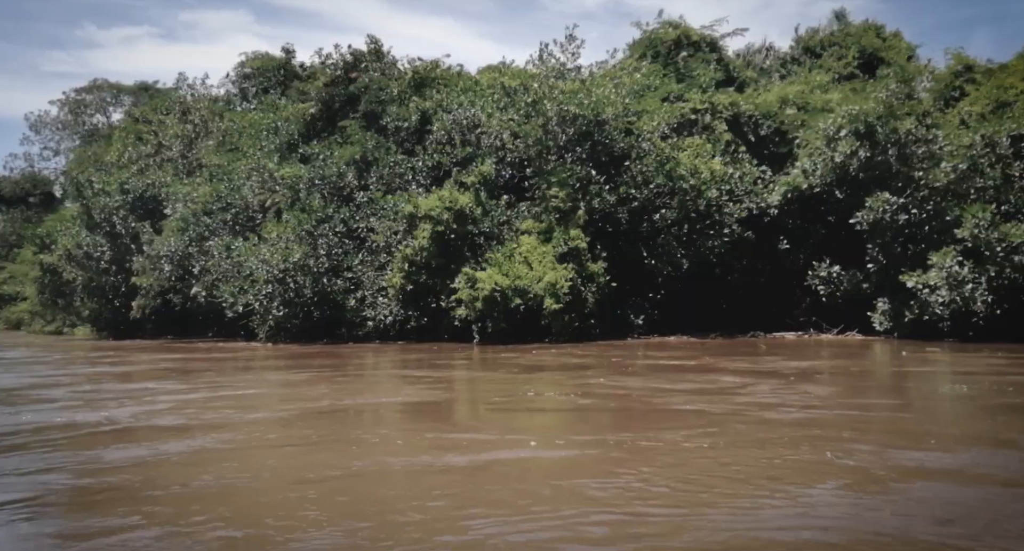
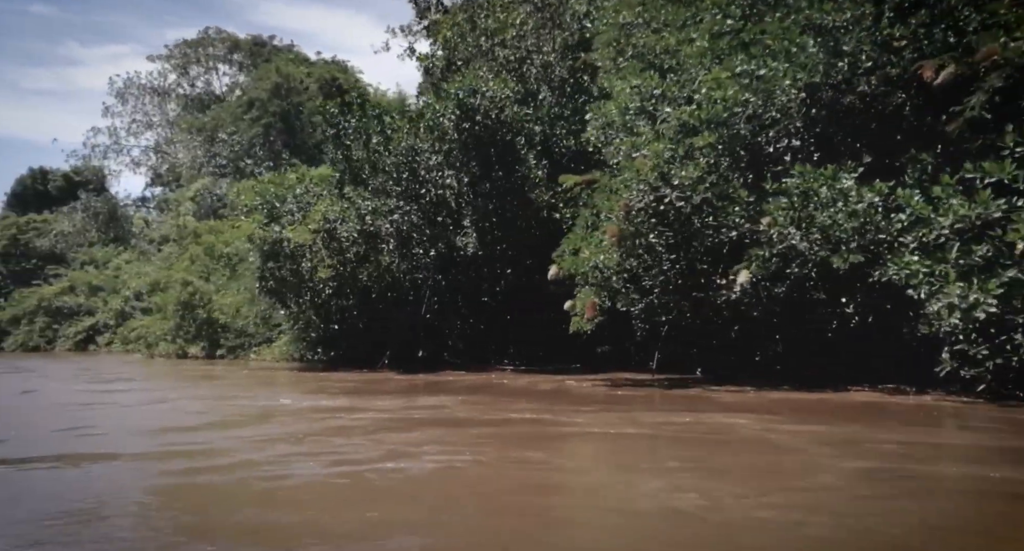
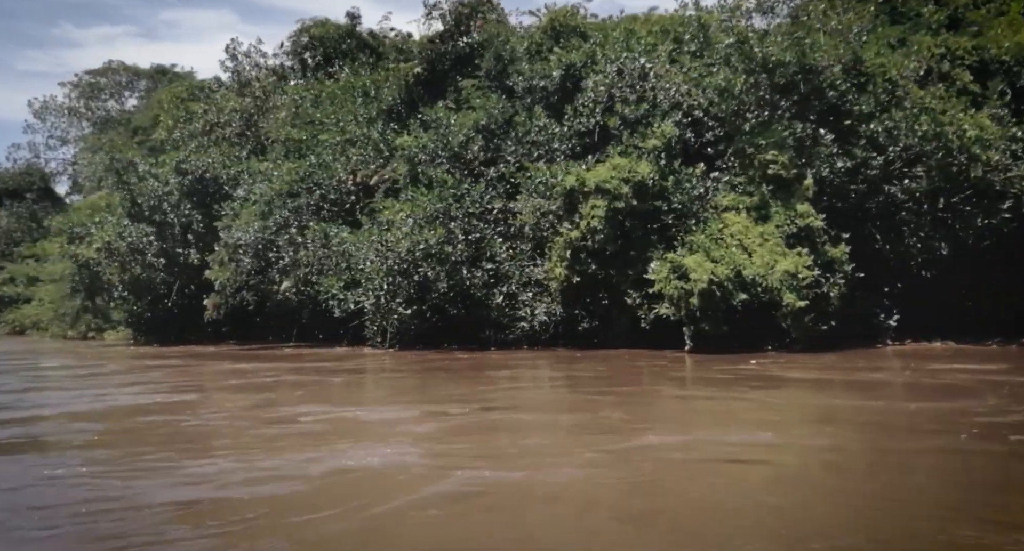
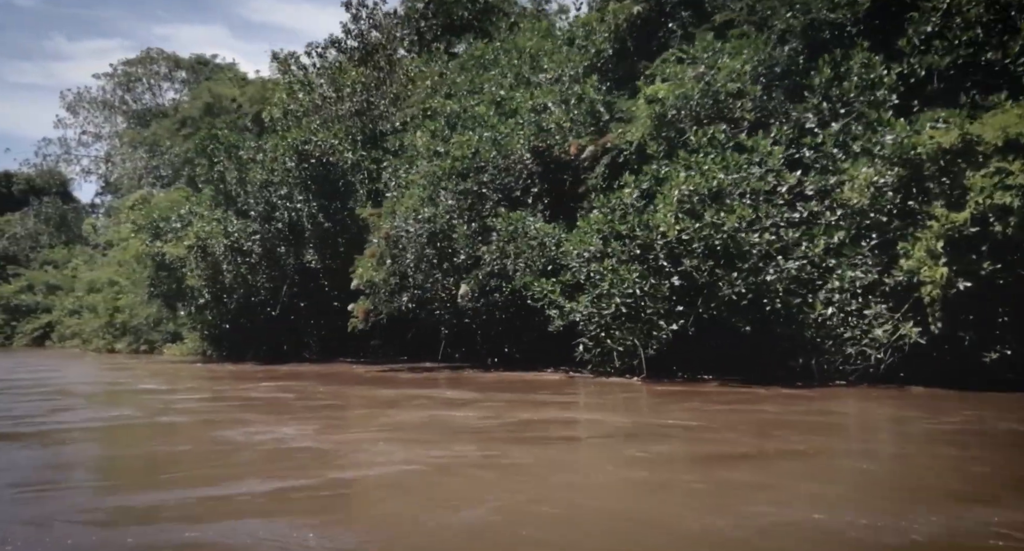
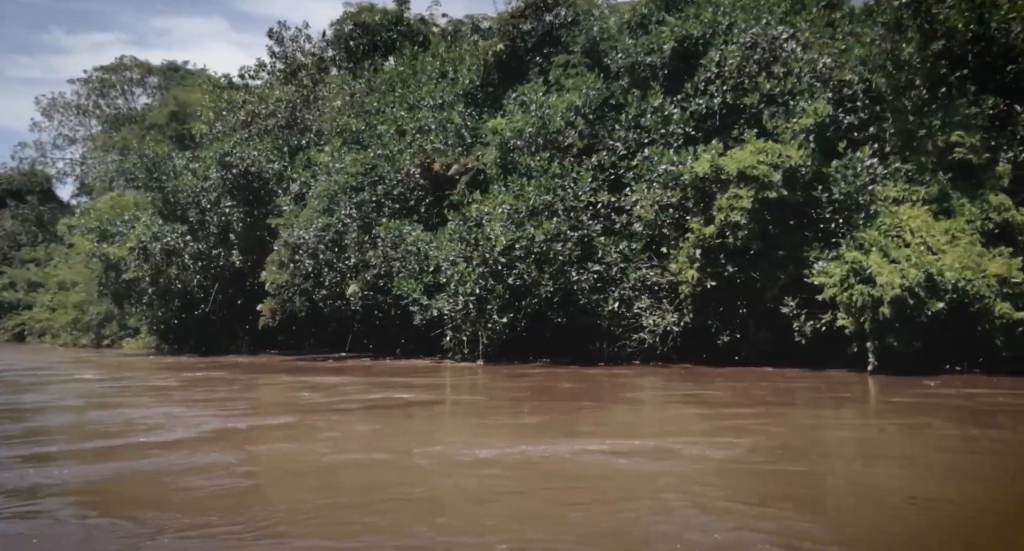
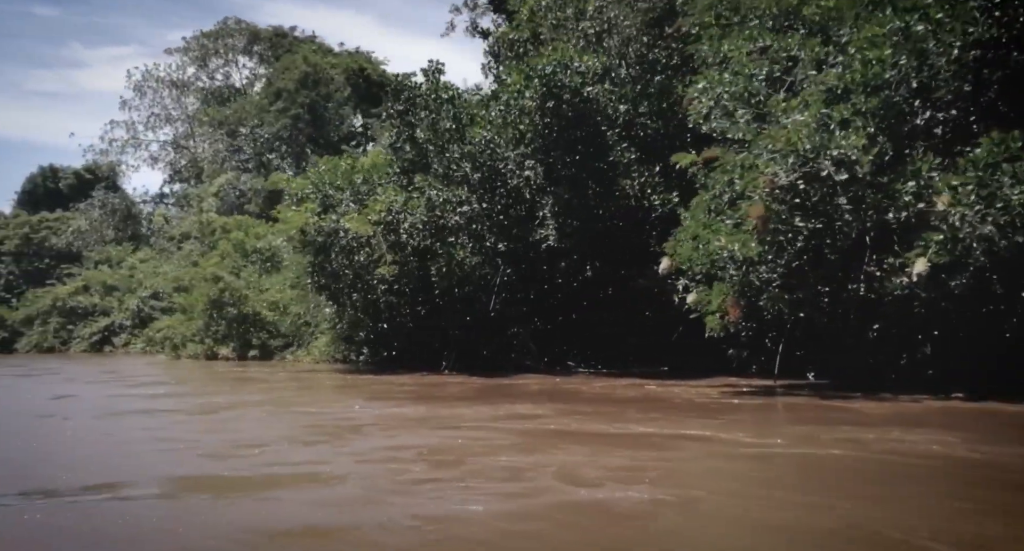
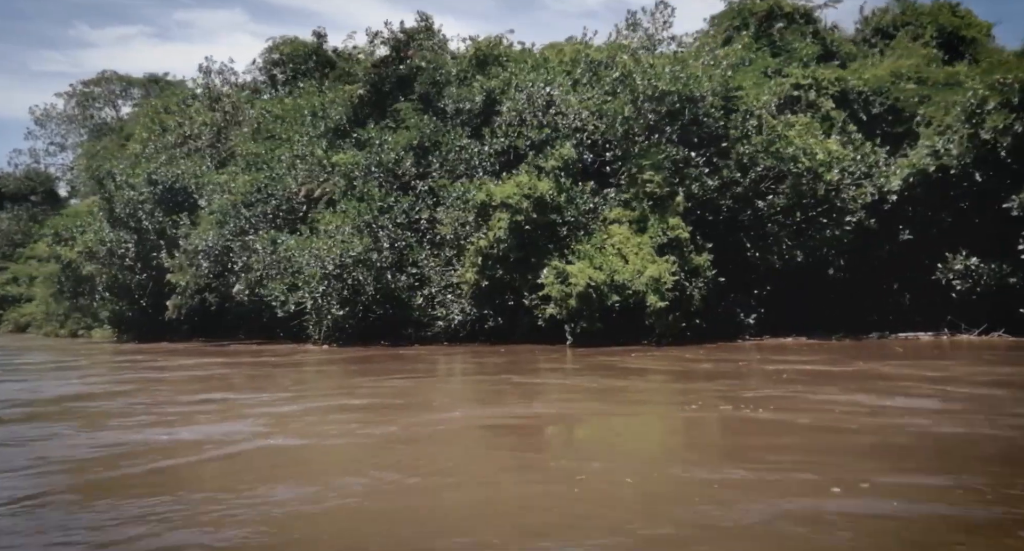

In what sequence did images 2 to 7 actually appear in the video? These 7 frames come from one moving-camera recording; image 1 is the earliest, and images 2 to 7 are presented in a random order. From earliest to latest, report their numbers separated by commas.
7, 3, 5, 4, 2, 6
